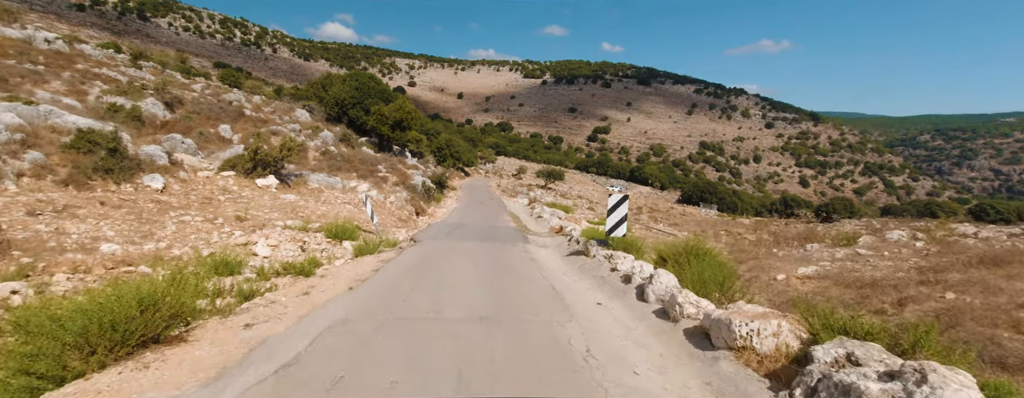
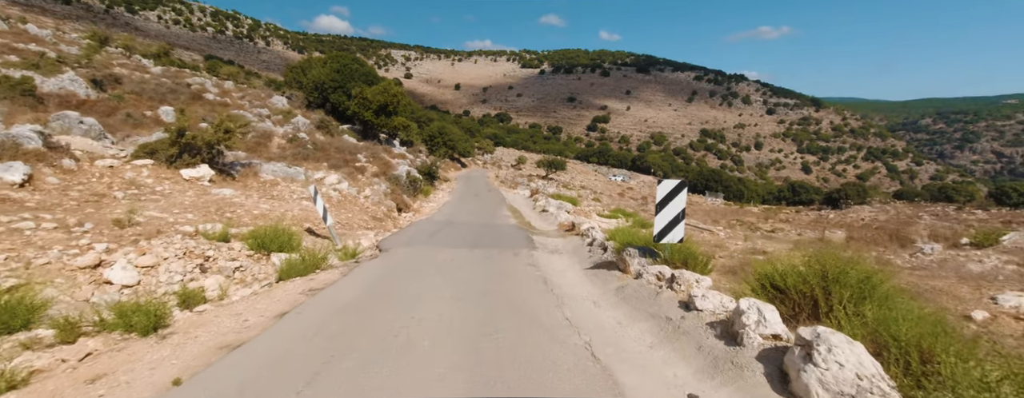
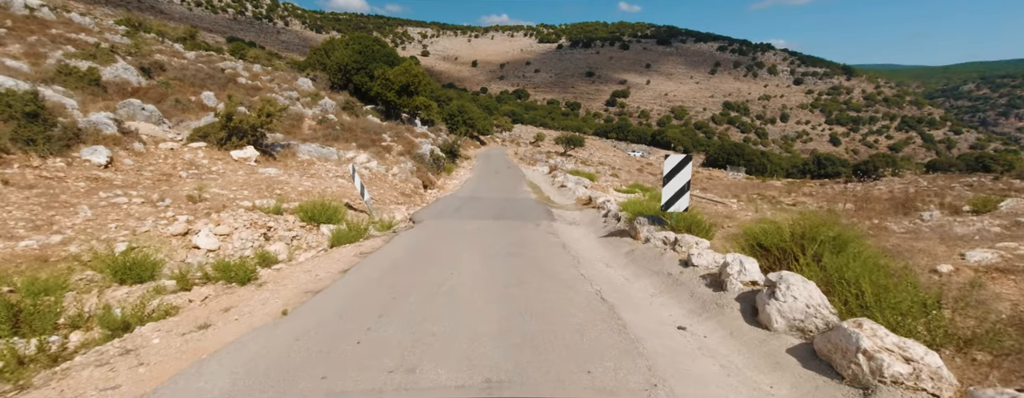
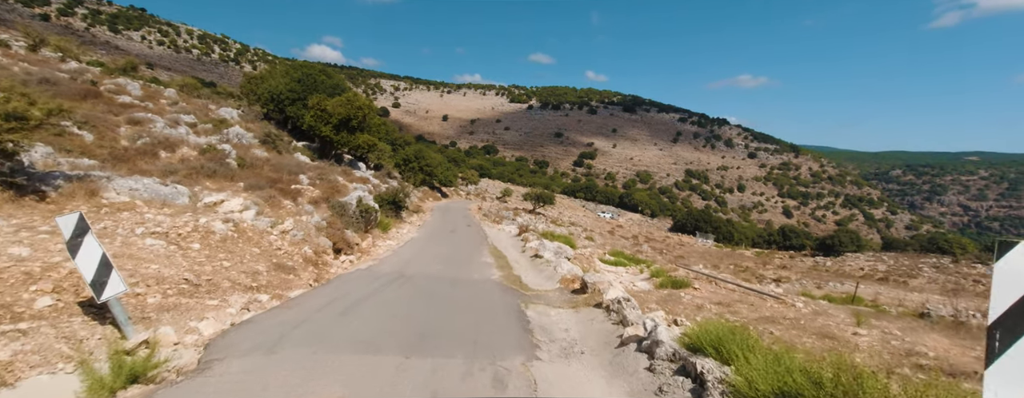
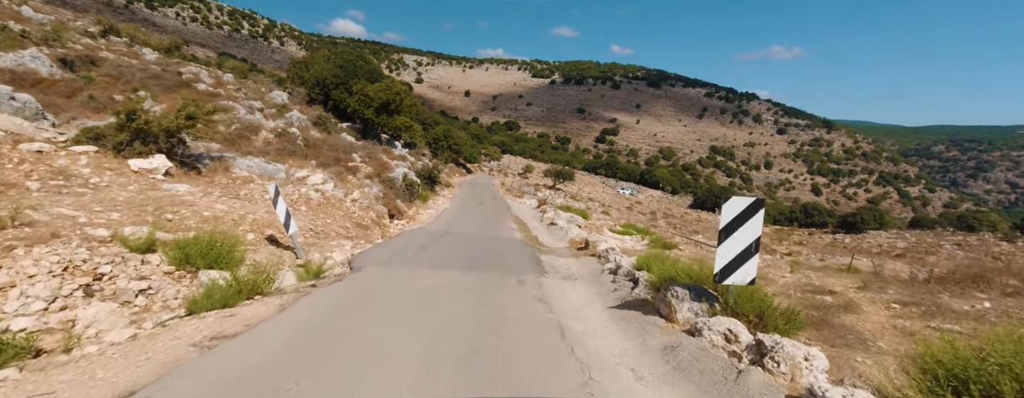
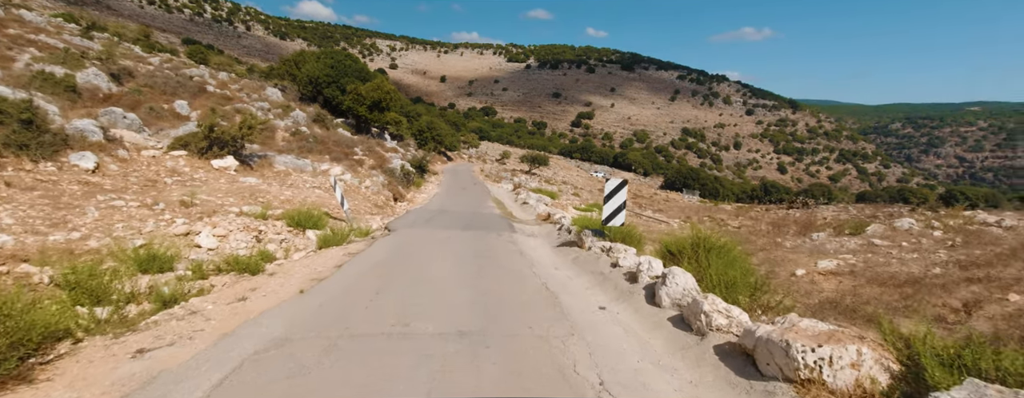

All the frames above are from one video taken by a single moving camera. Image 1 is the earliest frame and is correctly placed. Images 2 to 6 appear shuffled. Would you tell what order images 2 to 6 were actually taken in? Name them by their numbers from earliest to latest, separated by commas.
6, 3, 2, 5, 4
